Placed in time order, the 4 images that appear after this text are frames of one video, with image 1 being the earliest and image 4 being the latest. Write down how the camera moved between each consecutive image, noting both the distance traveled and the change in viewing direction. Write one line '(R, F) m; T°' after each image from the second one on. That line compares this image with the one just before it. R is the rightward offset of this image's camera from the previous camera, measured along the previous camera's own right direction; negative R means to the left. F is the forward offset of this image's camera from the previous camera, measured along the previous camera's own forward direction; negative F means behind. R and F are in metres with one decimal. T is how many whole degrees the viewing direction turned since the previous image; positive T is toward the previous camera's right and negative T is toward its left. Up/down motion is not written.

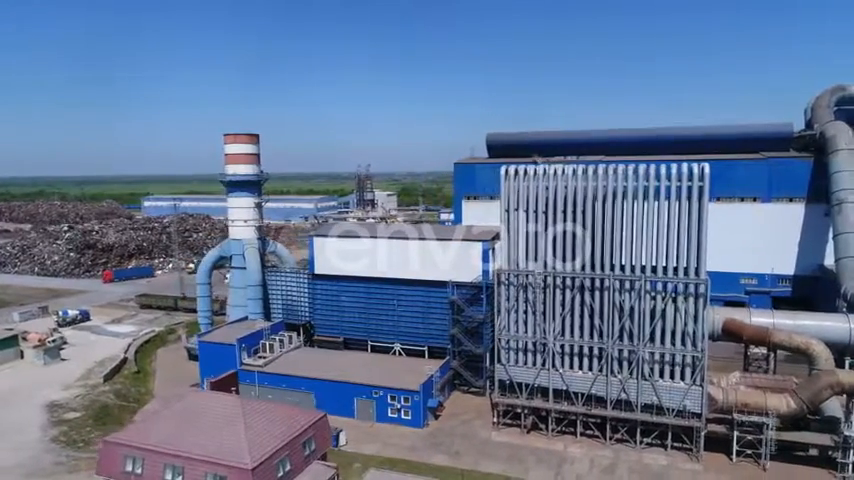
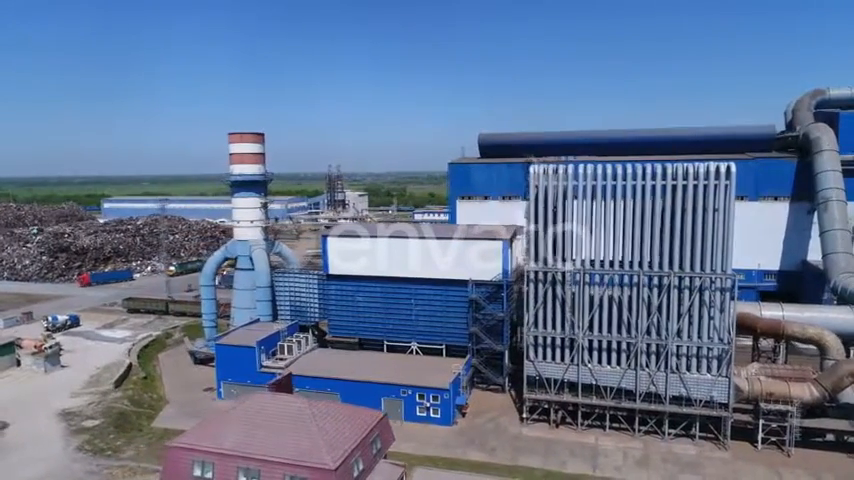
(-2.5, 0.0) m; +4°
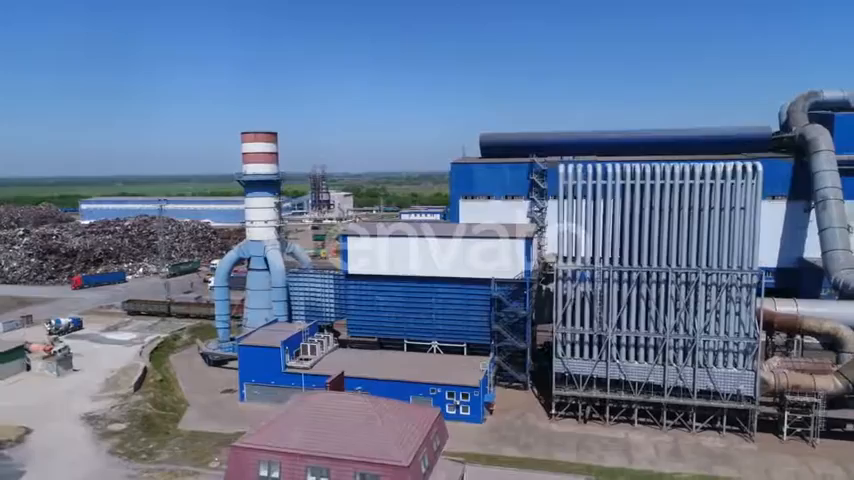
(-2.0, -0.1) m; +2°
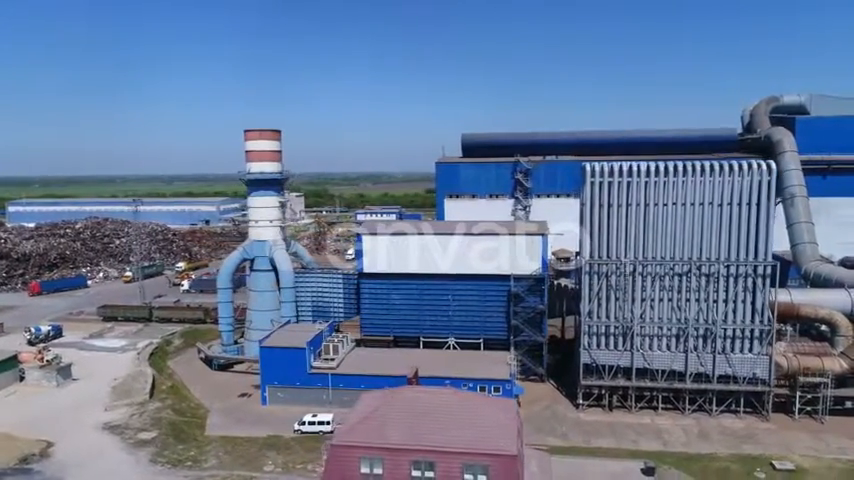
(-3.5, 0.0) m; +6°
